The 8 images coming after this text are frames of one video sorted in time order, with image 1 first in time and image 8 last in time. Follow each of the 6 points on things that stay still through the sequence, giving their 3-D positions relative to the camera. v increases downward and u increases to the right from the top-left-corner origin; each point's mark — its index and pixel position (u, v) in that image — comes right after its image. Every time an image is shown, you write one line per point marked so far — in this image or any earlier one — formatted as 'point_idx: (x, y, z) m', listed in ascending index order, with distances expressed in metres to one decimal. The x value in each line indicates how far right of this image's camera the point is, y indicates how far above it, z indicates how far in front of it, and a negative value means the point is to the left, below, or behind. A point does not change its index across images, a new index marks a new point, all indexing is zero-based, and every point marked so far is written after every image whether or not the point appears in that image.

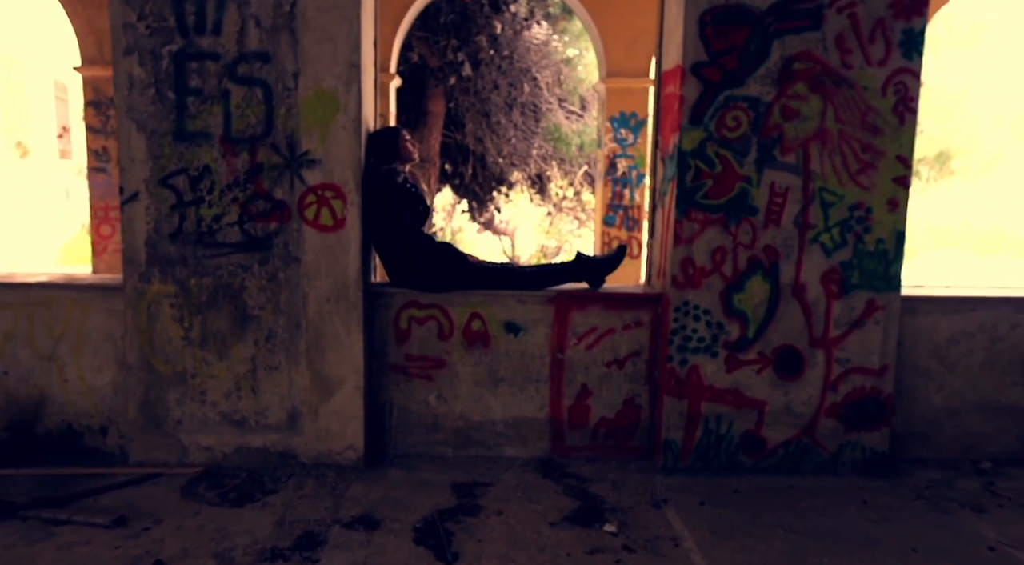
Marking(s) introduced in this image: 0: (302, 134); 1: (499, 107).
0: (-1.0, +0.7, +3.5) m
1: (-0.2, +2.2, +9.0) m
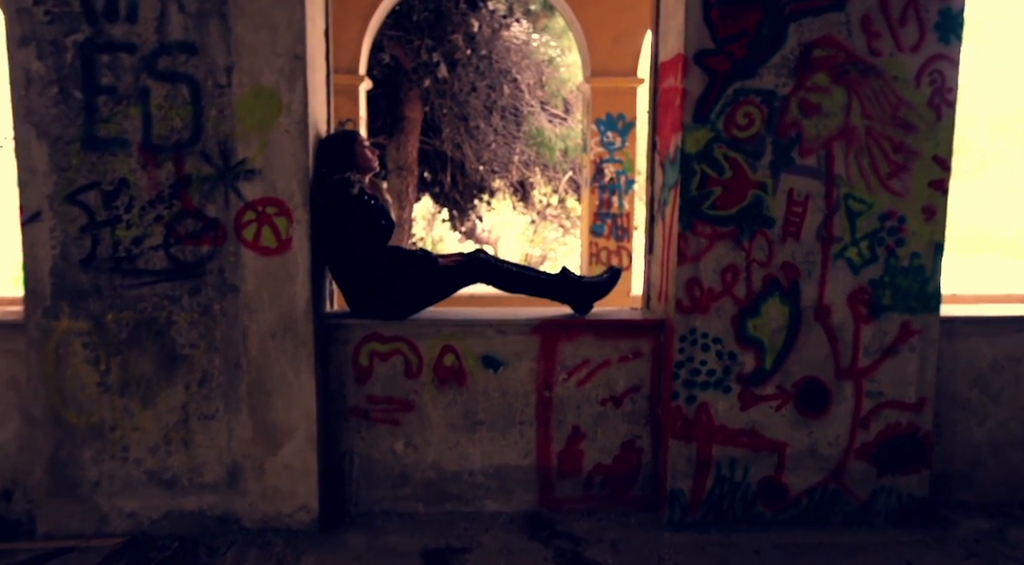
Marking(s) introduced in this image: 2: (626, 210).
0: (-1.1, +0.6, +3.0) m
1: (-0.4, +2.0, +8.5) m
2: (+1.2, +0.7, +7.4) m
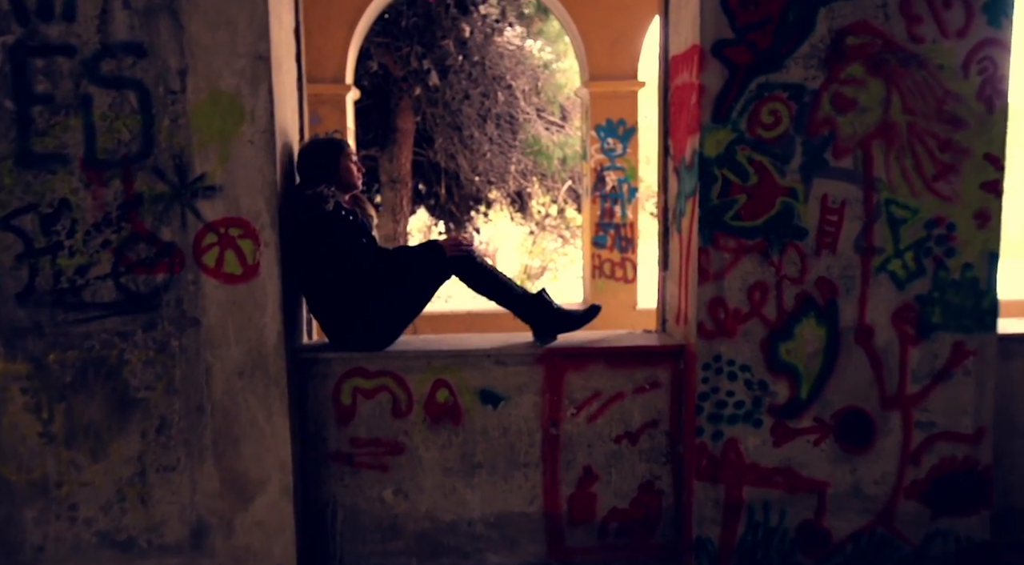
0: (-1.1, +0.5, +2.6) m
1: (-0.5, +1.8, +8.2) m
2: (+1.1, +0.6, +7.1) m
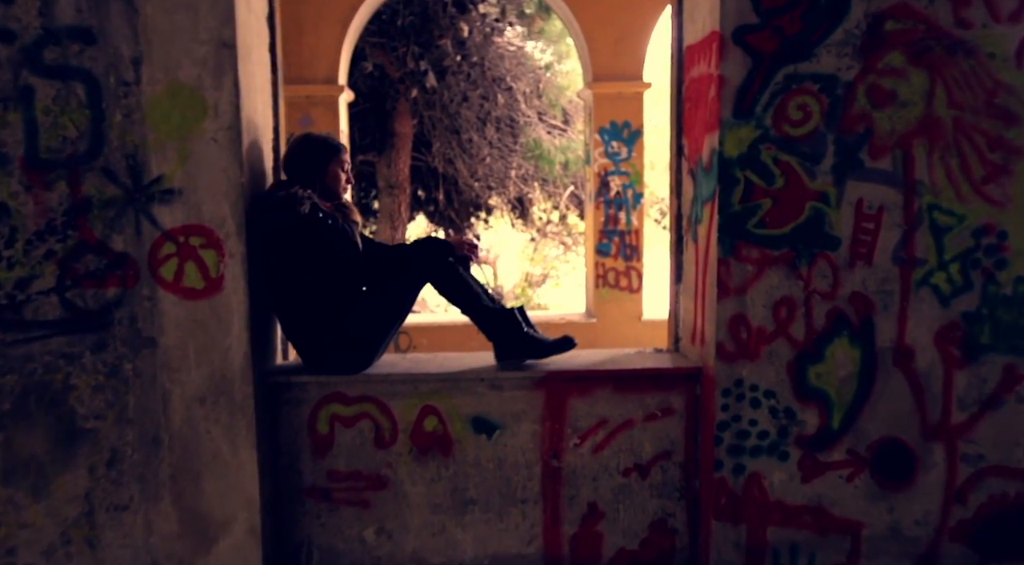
0: (-1.1, +0.4, +2.3) m
1: (-0.4, +1.7, +7.9) m
2: (+1.1, +0.5, +6.8) m
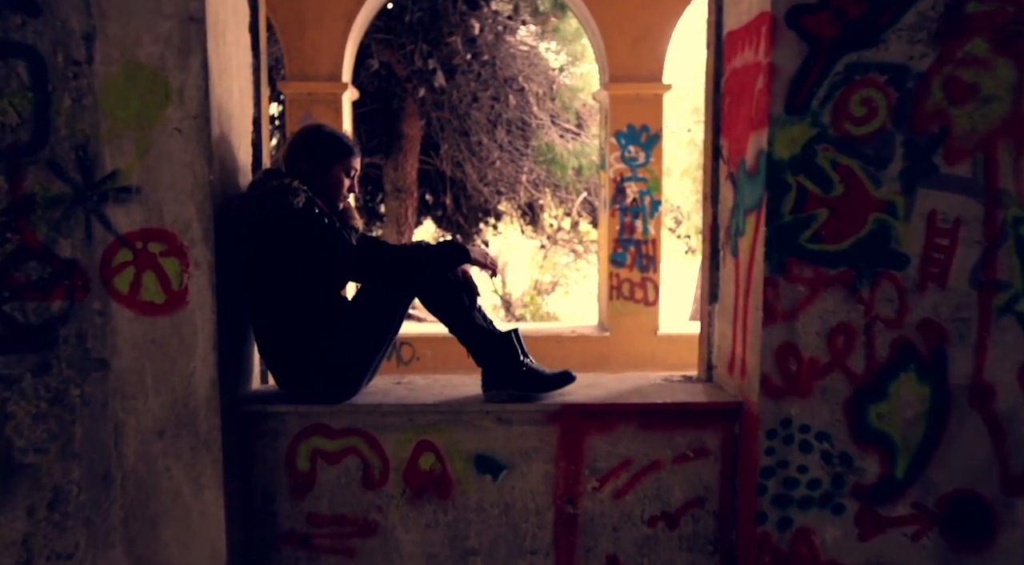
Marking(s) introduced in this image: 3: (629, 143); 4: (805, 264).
0: (-1.1, +0.4, +2.0) m
1: (-0.3, +1.6, +7.5) m
2: (+1.2, +0.4, +6.4) m
3: (+1.0, +1.2, +6.3) m
4: (+0.8, +0.1, +2.1) m
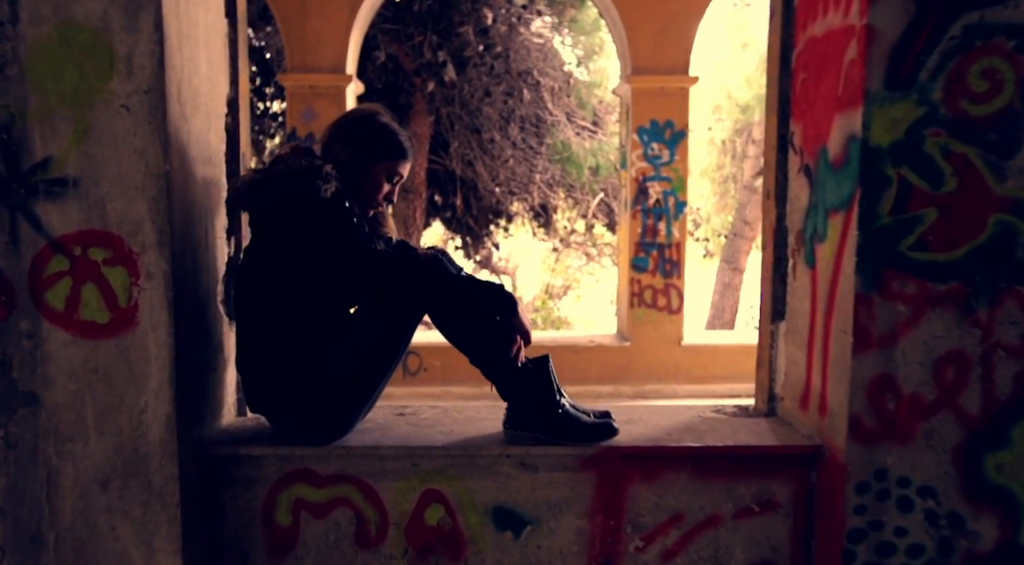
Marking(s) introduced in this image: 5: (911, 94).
0: (-1.0, +0.3, +1.6) m
1: (-0.2, +1.6, +7.1) m
2: (+1.3, +0.4, +6.0) m
3: (+1.1, +1.1, +5.8) m
4: (+0.9, 0.0, +1.7) m
5: (+0.9, +0.4, +1.6) m
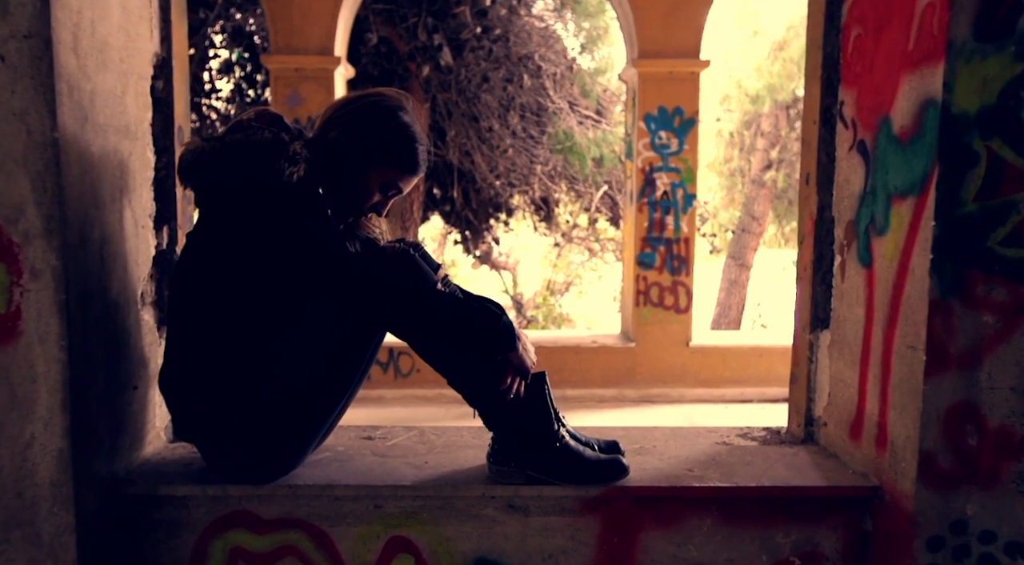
0: (-1.1, +0.3, +1.2) m
1: (-0.2, +1.6, +6.8) m
2: (+1.3, +0.4, +5.6) m
3: (+1.1, +1.2, +5.5) m
4: (+0.9, 0.0, +1.3) m
5: (+0.9, +0.4, +1.3) m
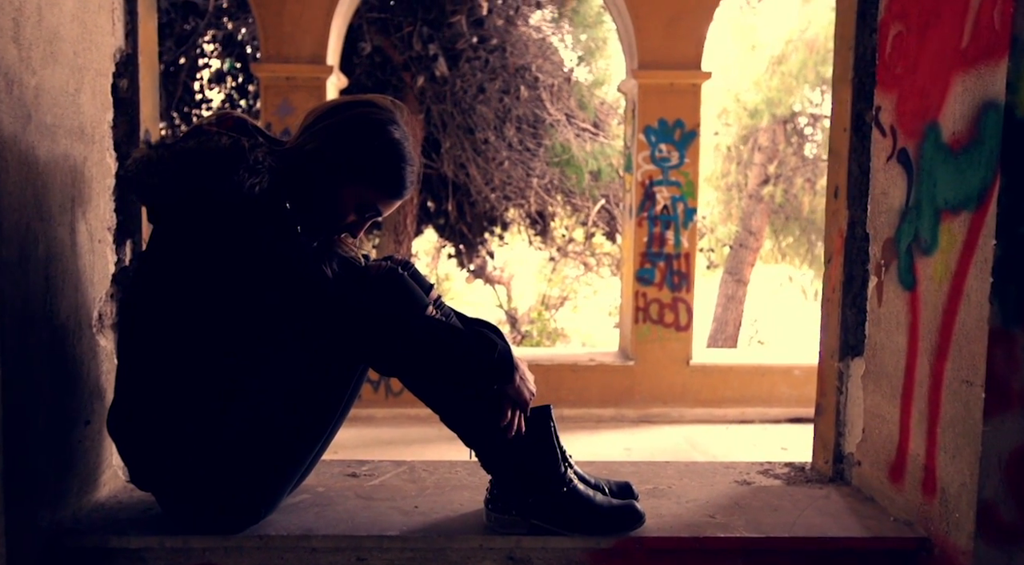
0: (-1.1, +0.3, +1.1) m
1: (-0.2, +1.5, +6.6) m
2: (+1.3, +0.2, +5.5) m
3: (+1.1, +1.0, +5.3) m
4: (+0.9, 0.0, +1.2) m
5: (+0.9, +0.4, +1.1) m
